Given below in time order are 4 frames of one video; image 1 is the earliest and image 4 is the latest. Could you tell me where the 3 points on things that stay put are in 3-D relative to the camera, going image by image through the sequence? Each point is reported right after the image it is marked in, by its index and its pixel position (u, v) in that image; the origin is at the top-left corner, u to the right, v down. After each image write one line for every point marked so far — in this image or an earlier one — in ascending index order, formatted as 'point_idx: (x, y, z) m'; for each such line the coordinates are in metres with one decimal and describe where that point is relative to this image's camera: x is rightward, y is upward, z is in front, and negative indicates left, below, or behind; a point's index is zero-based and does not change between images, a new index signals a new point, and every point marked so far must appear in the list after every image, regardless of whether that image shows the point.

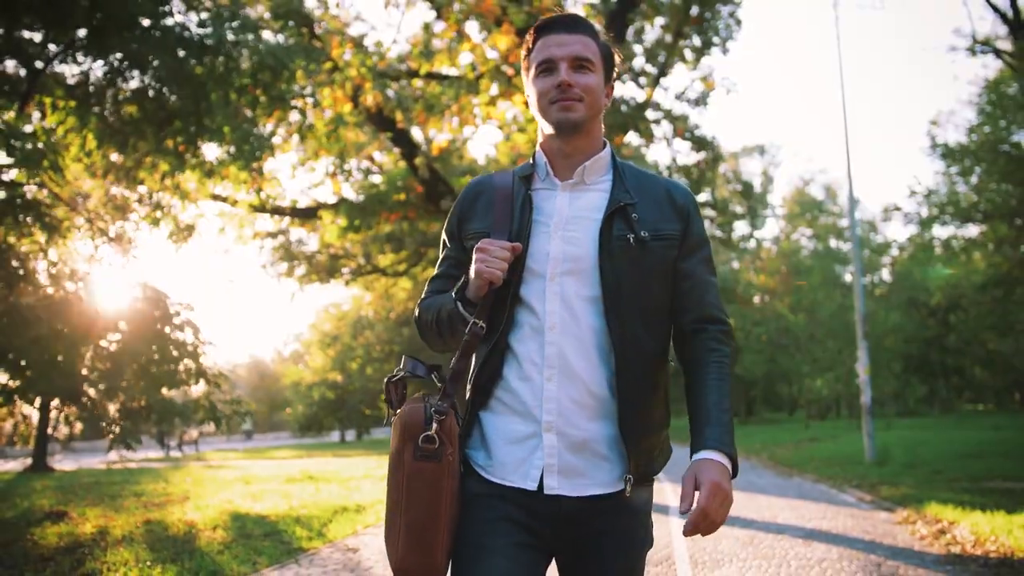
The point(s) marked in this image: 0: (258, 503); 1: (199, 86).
0: (-3.2, -2.7, +13.0) m
1: (-2.6, +1.7, +8.8) m
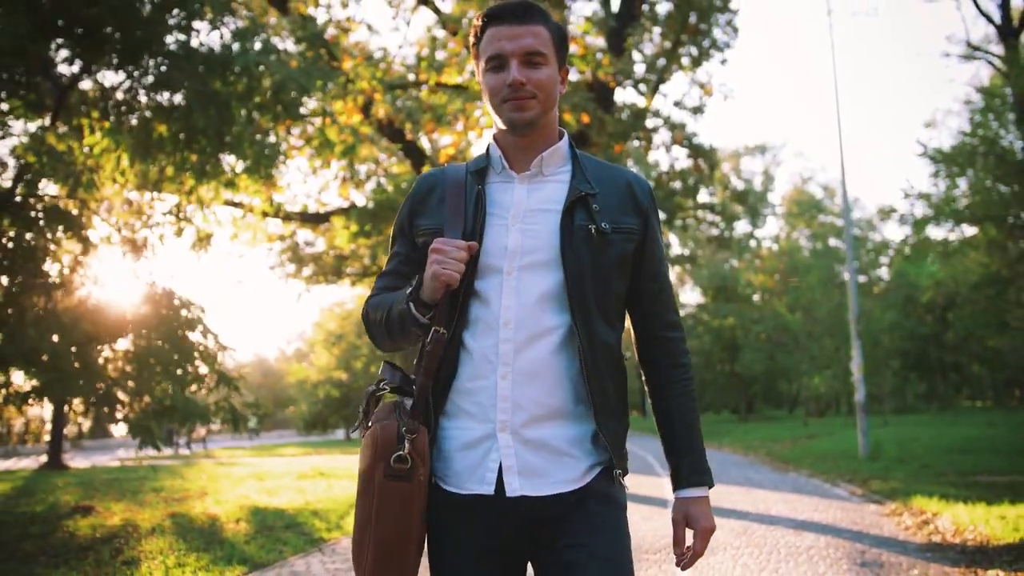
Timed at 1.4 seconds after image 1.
0: (-3.1, -2.7, +13.5) m
1: (-2.6, +1.6, +9.3) m
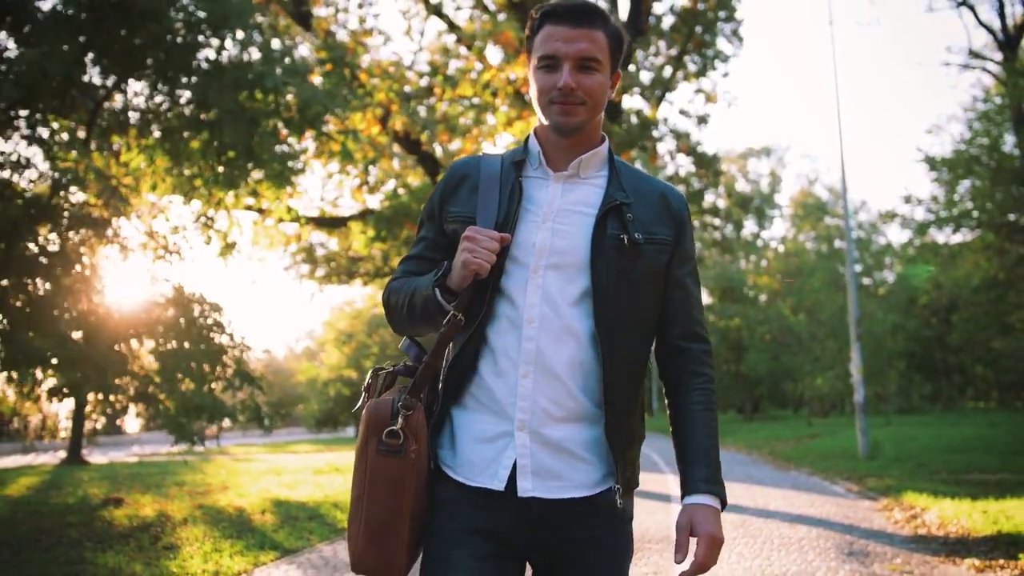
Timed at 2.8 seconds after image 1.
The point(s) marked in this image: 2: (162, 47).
0: (-3.0, -2.8, +14.0) m
1: (-2.5, +1.6, +9.8) m
2: (-3.2, +2.3, +9.2) m
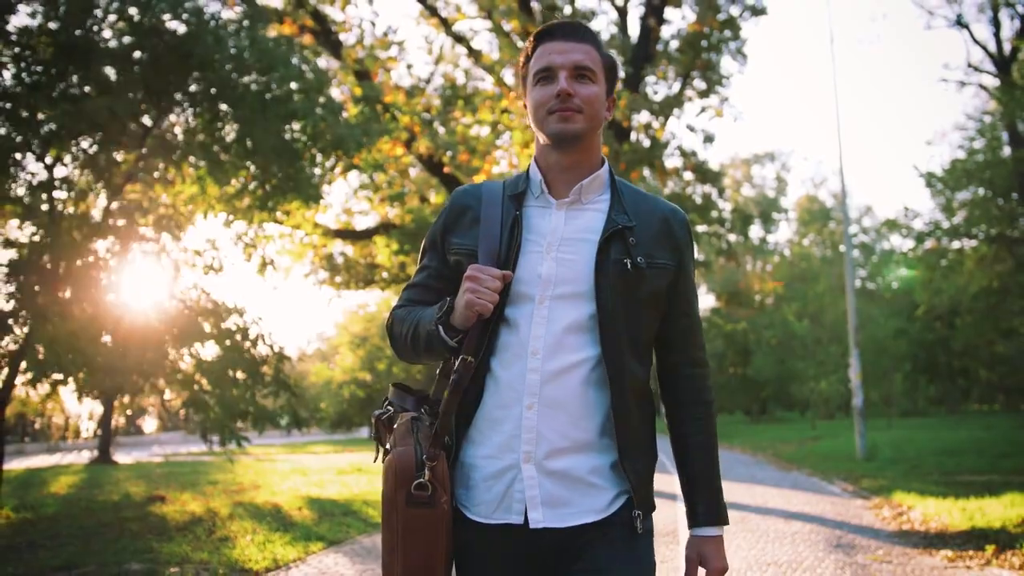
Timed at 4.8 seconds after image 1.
0: (-2.8, -2.9, +14.9) m
1: (-2.3, +1.4, +10.7) m
2: (-3.0, +2.1, +10.0) m
